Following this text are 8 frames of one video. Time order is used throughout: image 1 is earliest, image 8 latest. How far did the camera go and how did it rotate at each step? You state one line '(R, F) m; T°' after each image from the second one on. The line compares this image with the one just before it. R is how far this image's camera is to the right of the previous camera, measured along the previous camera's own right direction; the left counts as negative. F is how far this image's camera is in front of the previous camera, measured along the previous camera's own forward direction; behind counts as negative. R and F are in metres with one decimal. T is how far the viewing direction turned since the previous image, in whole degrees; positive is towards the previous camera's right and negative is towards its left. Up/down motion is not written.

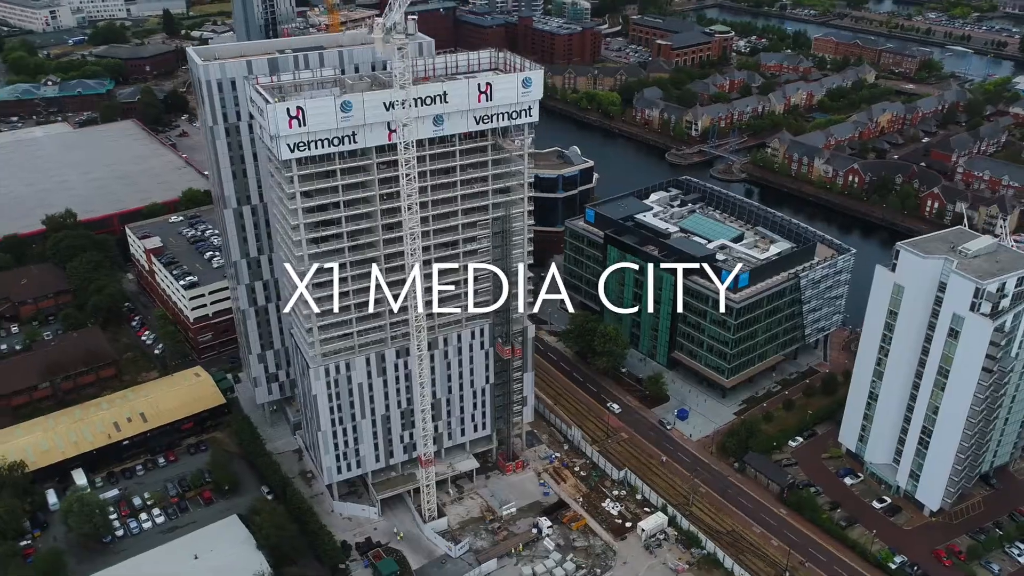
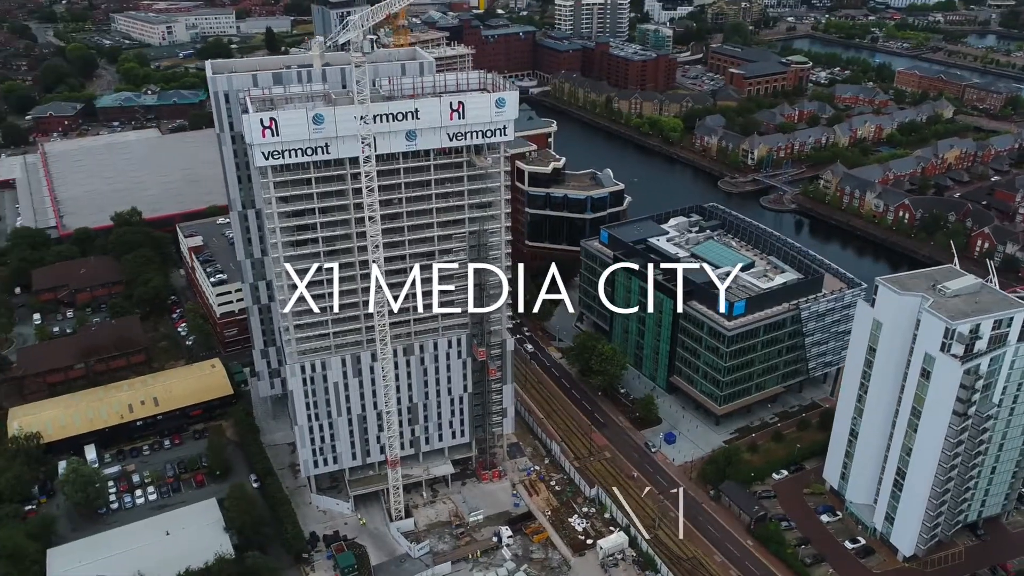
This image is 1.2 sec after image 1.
(+9.7, -1.1) m; -8°
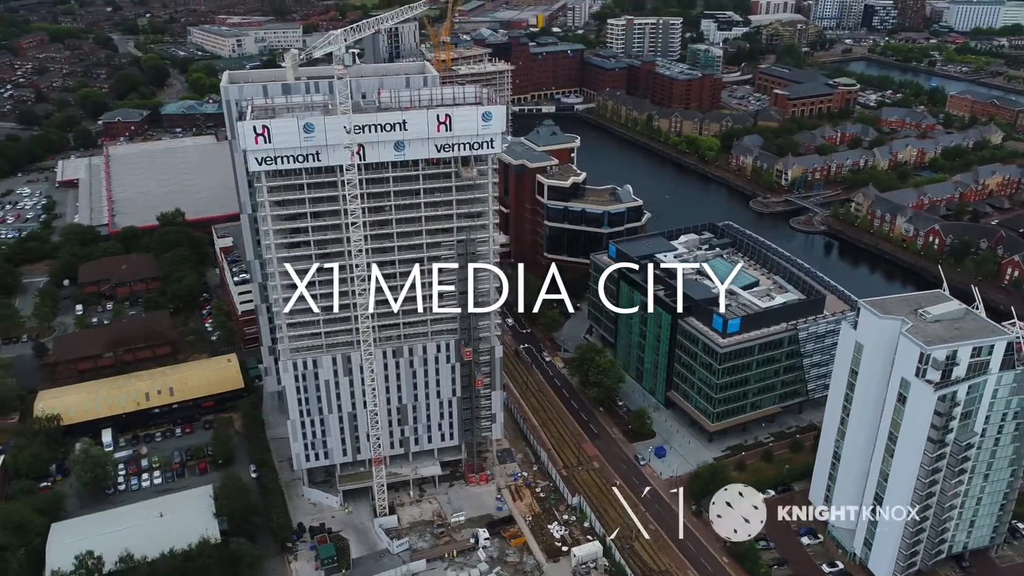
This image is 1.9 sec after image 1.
(+6.2, -1.3) m; -5°
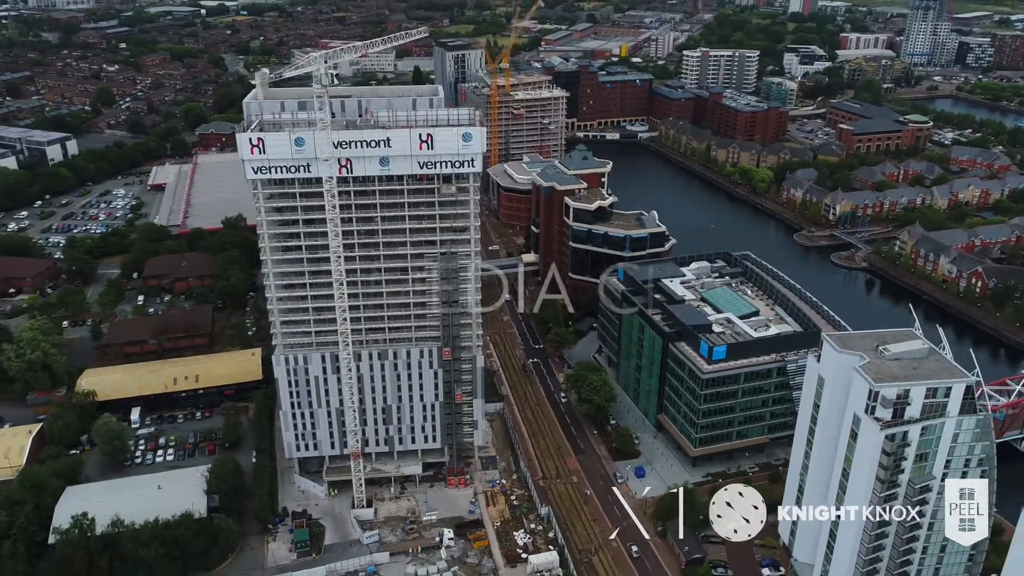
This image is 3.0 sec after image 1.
(+10.2, -1.8) m; -8°
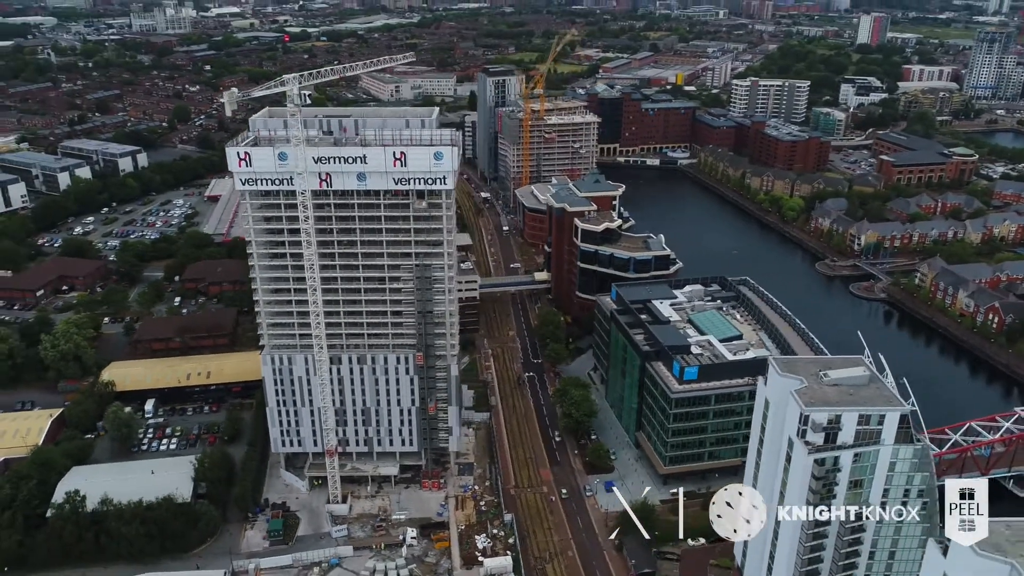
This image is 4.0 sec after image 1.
(+9.3, -1.7) m; -7°
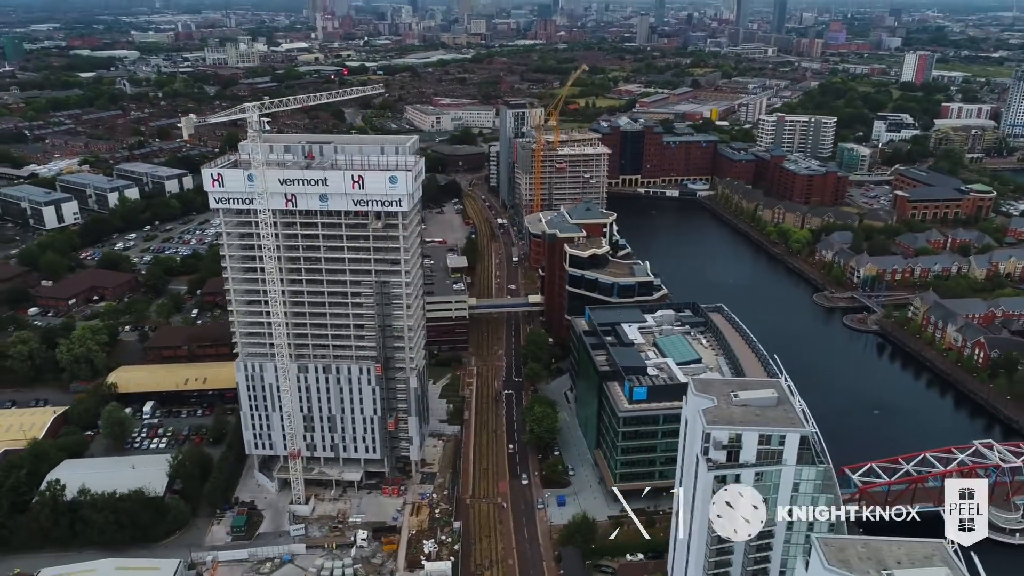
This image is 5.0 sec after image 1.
(+9.6, -1.9) m; -6°
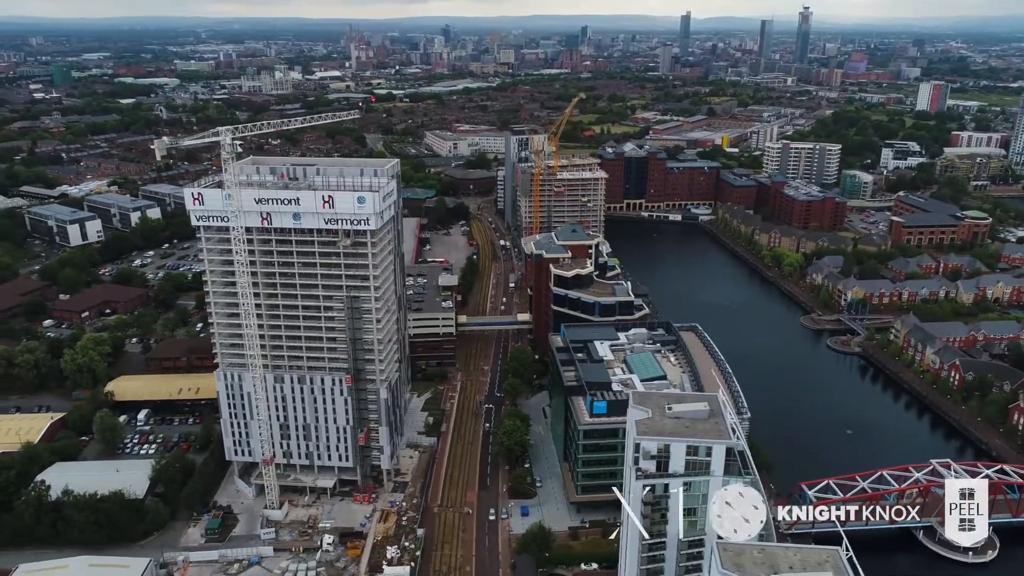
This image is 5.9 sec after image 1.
(+6.1, -1.9) m; -3°
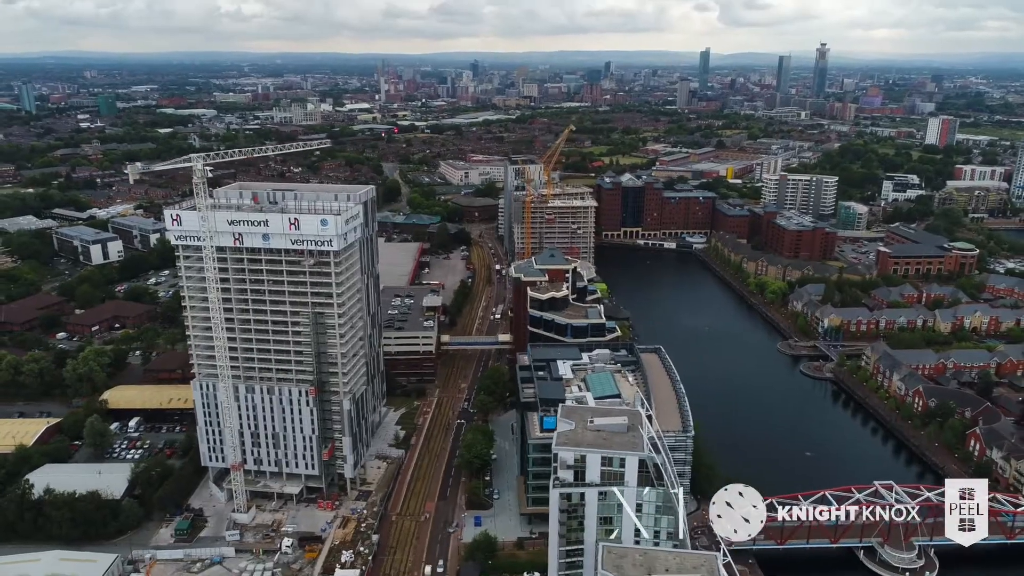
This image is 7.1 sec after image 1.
(+7.1, -2.4) m; -3°
